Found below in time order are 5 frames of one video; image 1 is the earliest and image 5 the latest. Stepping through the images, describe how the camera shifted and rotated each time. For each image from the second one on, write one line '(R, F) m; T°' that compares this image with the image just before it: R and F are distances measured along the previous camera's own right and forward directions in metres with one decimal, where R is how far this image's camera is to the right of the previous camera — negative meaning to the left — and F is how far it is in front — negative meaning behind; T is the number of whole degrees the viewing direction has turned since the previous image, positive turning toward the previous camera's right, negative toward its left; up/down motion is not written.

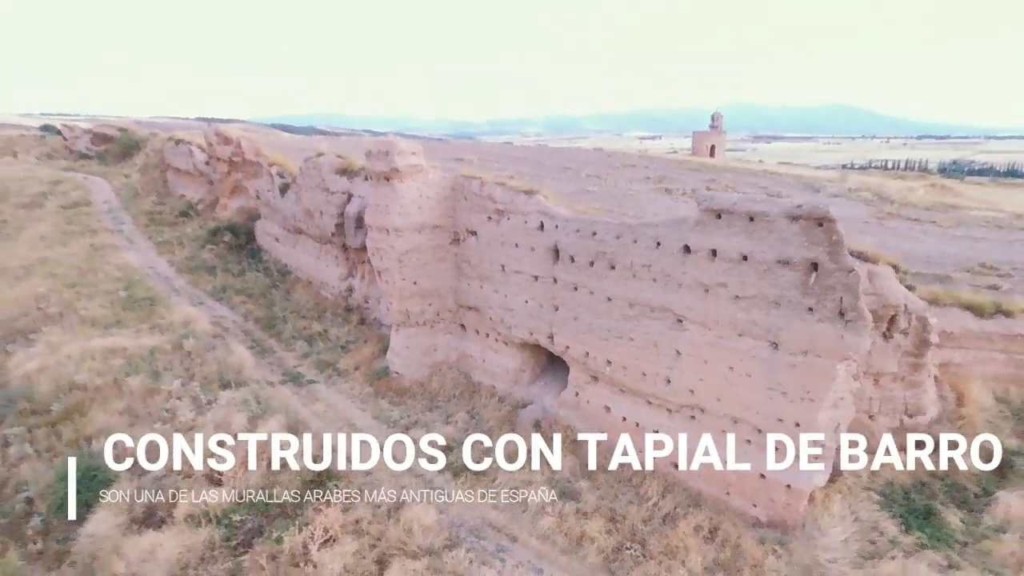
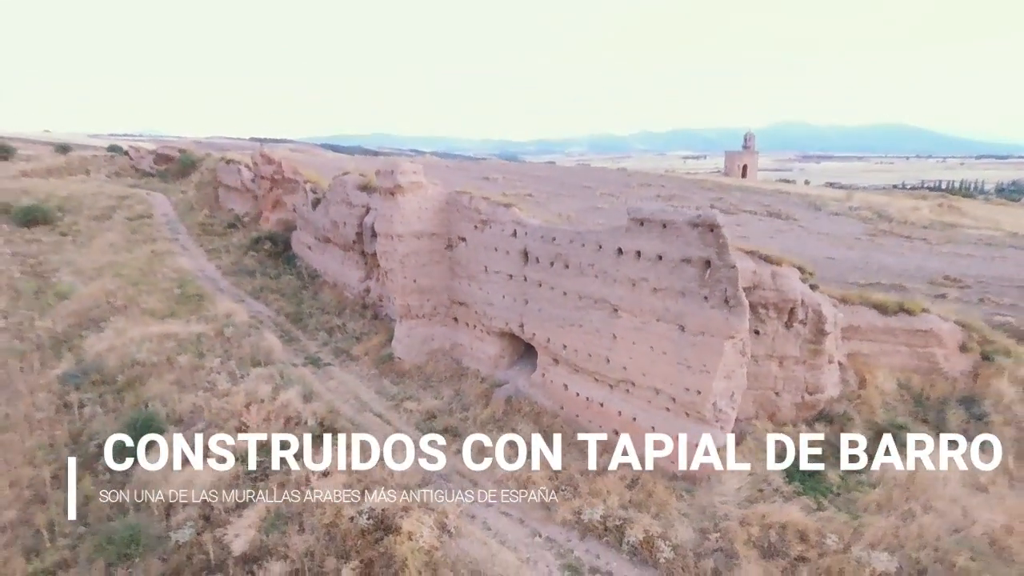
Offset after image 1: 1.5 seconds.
(+1.0, -1.6) m; -4°
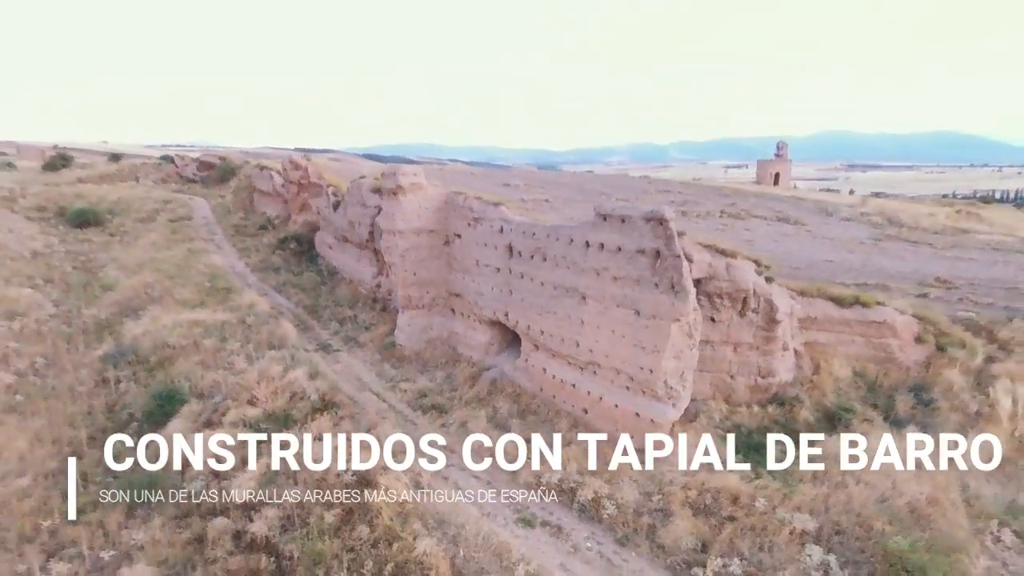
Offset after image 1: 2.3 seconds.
(+0.9, -0.9) m; -3°
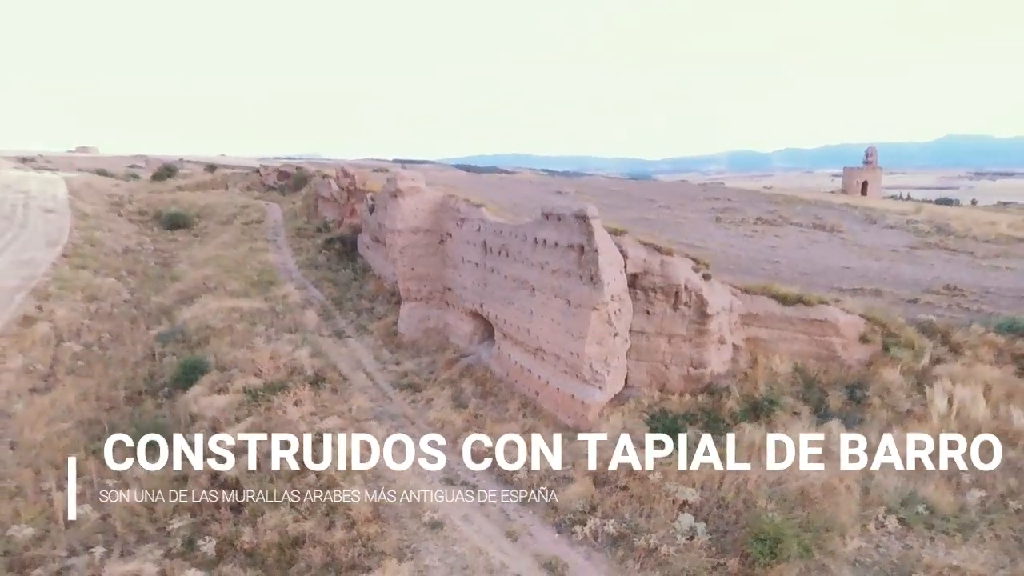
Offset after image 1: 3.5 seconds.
(+2.2, -0.9) m; -8°
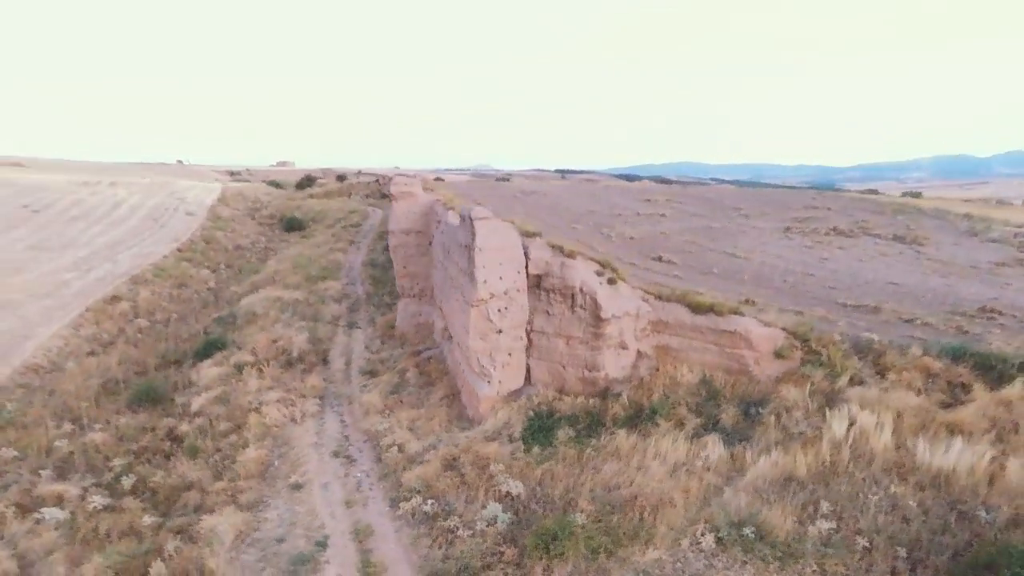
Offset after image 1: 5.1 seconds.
(+4.0, 0.0) m; -15°
